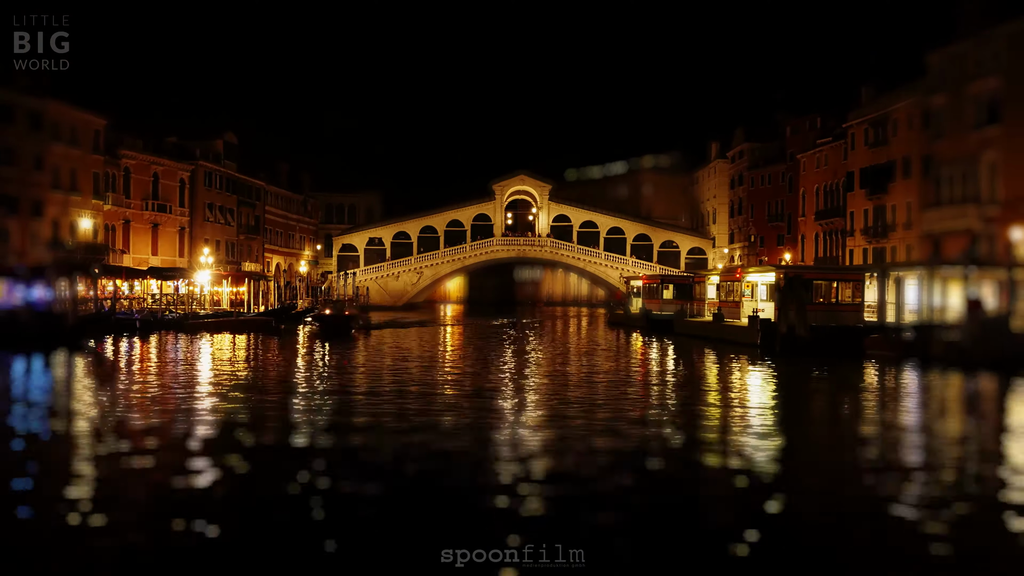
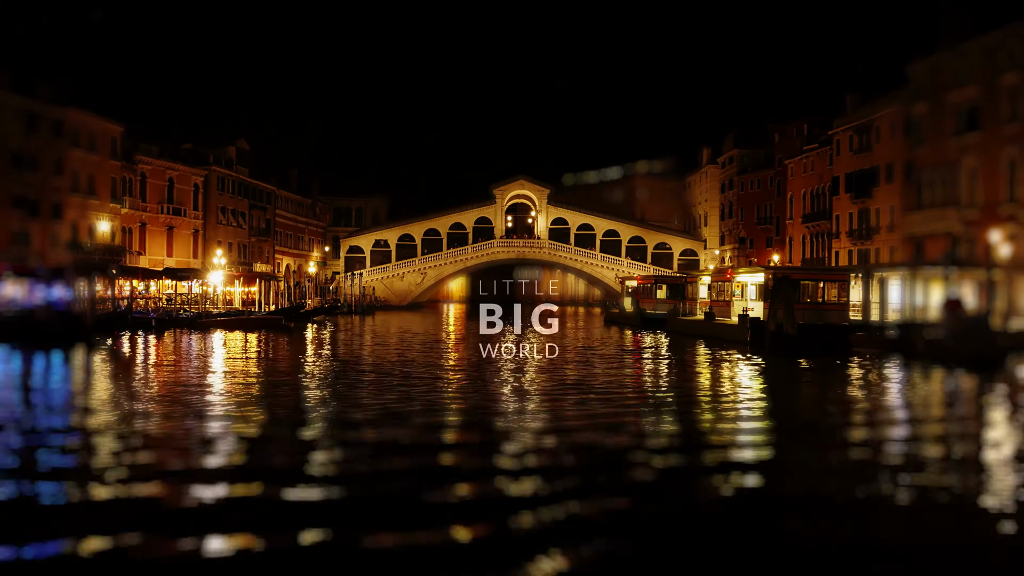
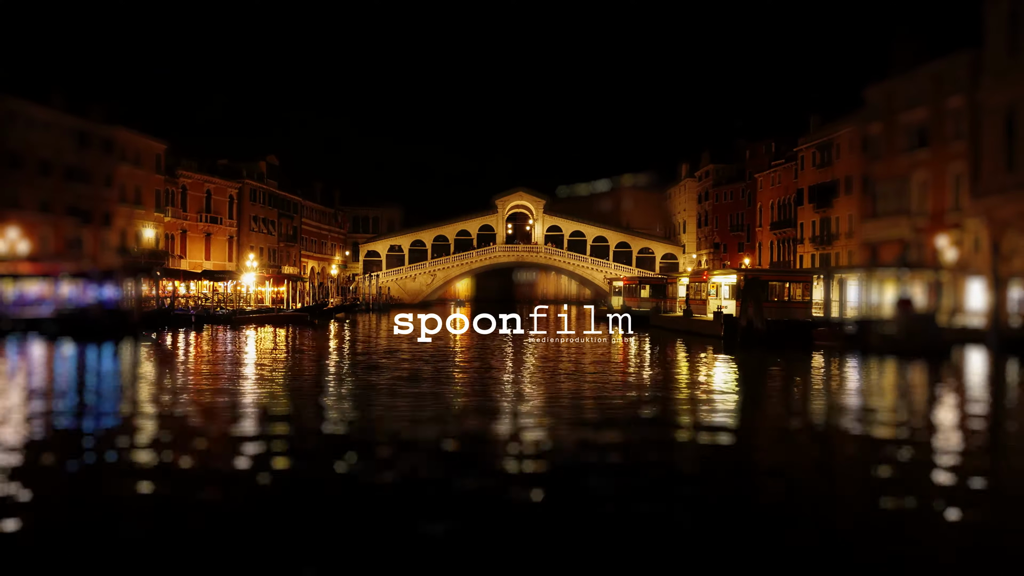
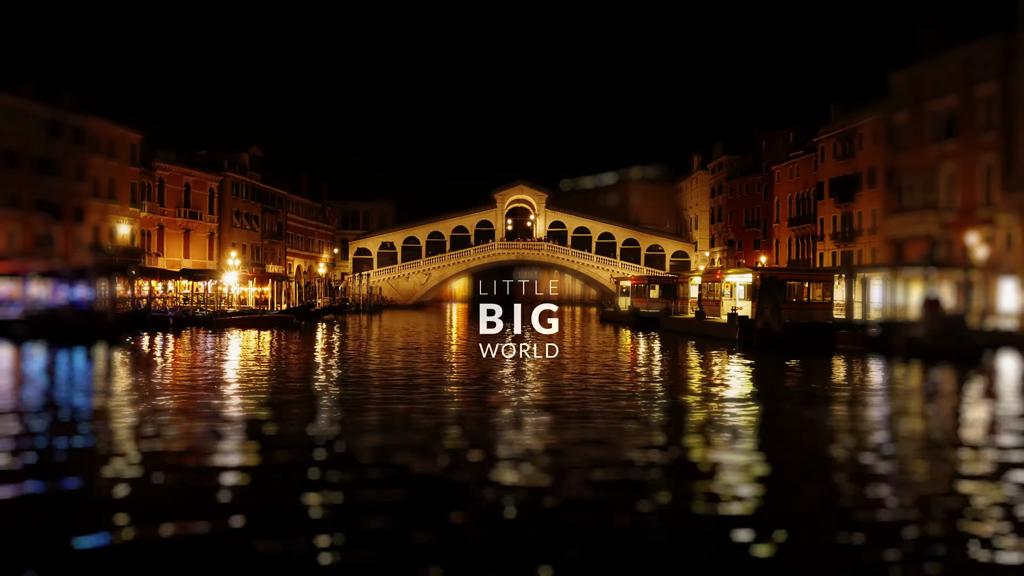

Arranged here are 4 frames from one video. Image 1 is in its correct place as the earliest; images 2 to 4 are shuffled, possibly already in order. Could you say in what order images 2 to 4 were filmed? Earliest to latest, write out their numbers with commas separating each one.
2, 4, 3
